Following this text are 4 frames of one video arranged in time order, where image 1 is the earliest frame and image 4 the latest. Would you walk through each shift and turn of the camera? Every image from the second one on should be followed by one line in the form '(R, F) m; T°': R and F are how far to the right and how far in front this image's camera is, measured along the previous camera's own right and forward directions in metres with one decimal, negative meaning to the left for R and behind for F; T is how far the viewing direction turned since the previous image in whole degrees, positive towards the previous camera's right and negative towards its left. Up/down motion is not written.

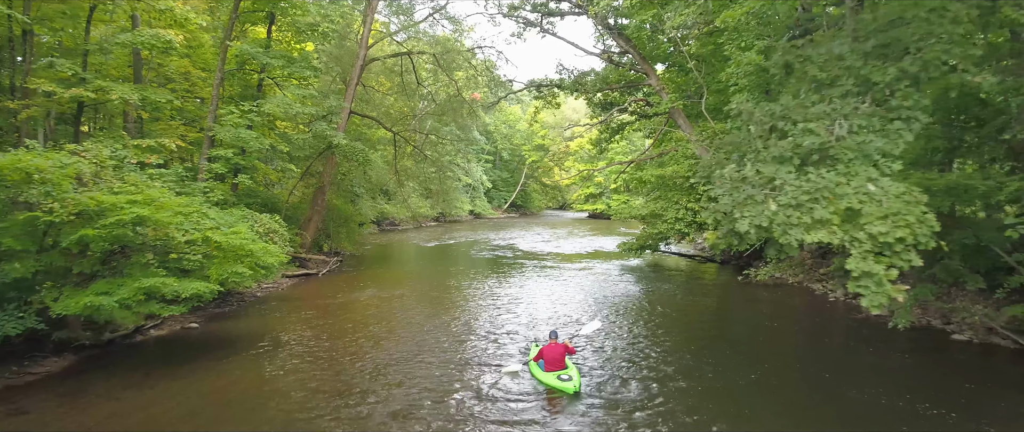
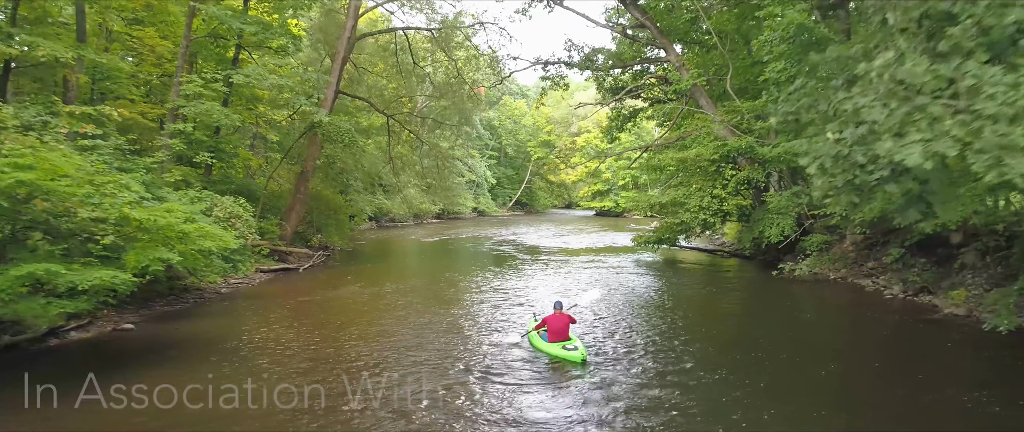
(0.0, +1.8) m; -1°
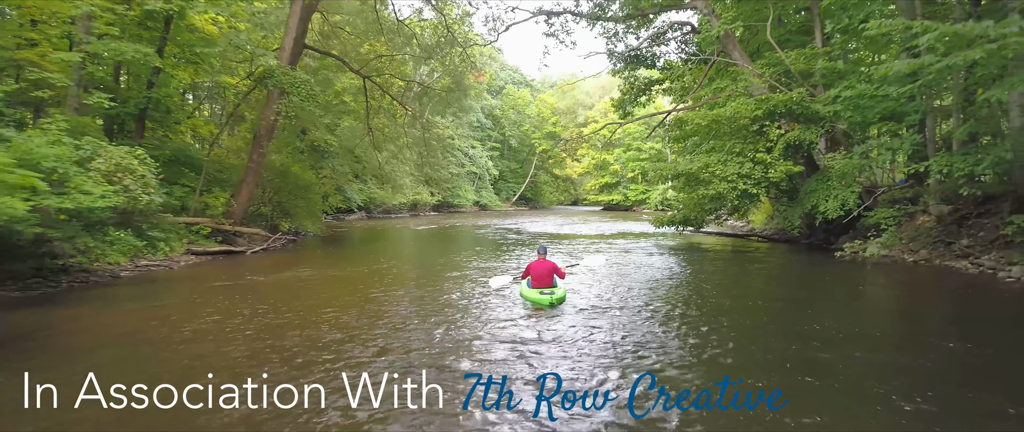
(+0.3, +2.7) m; -1°
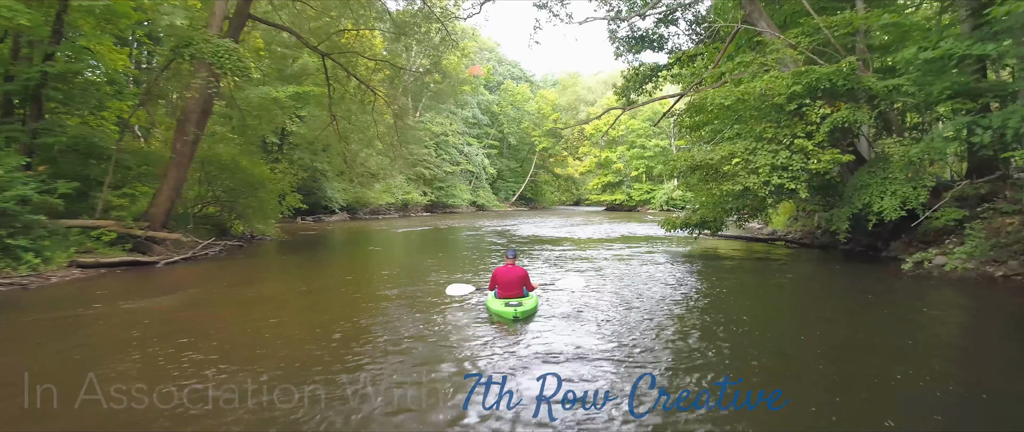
(+0.5, +2.3) m; 0°
